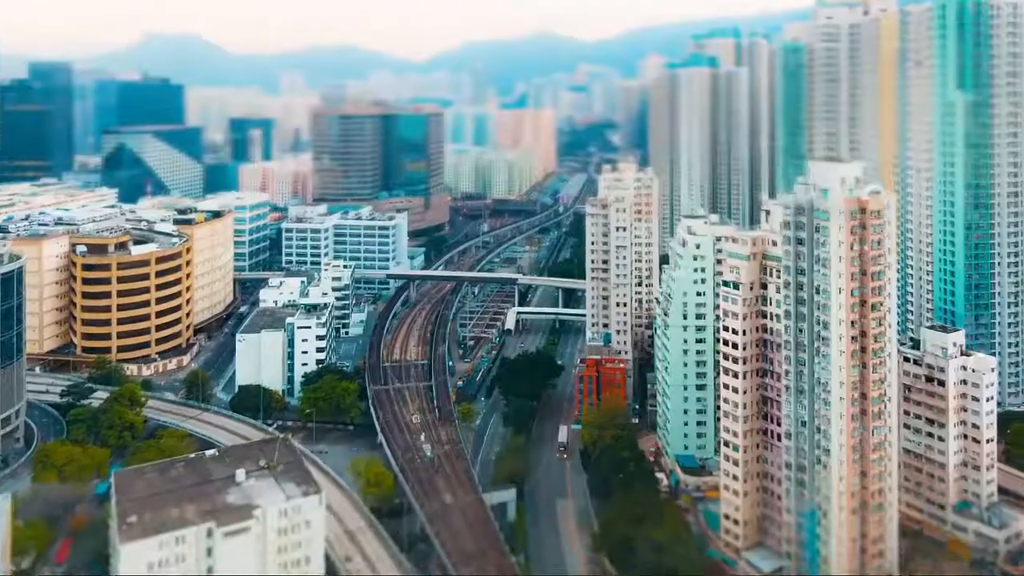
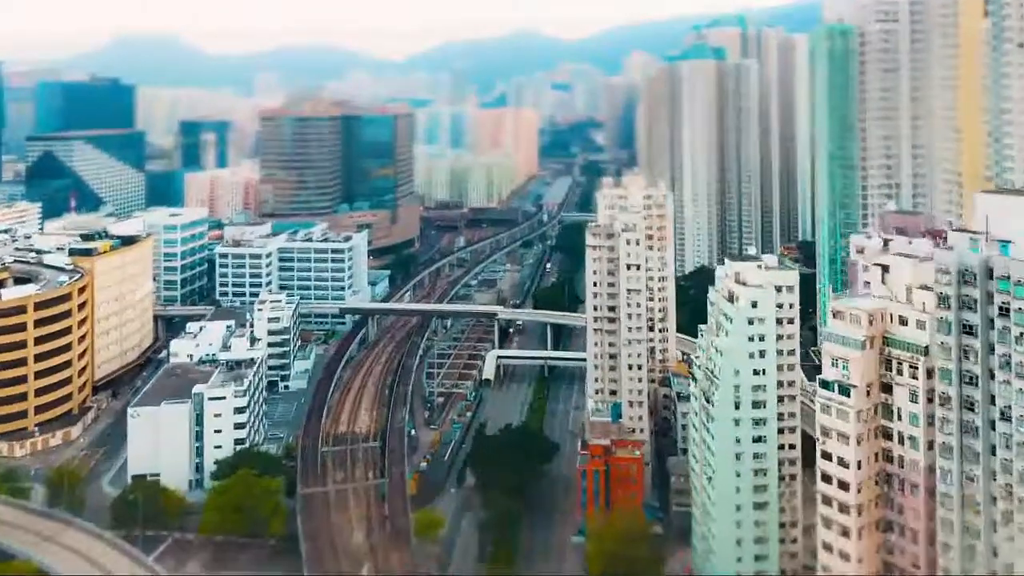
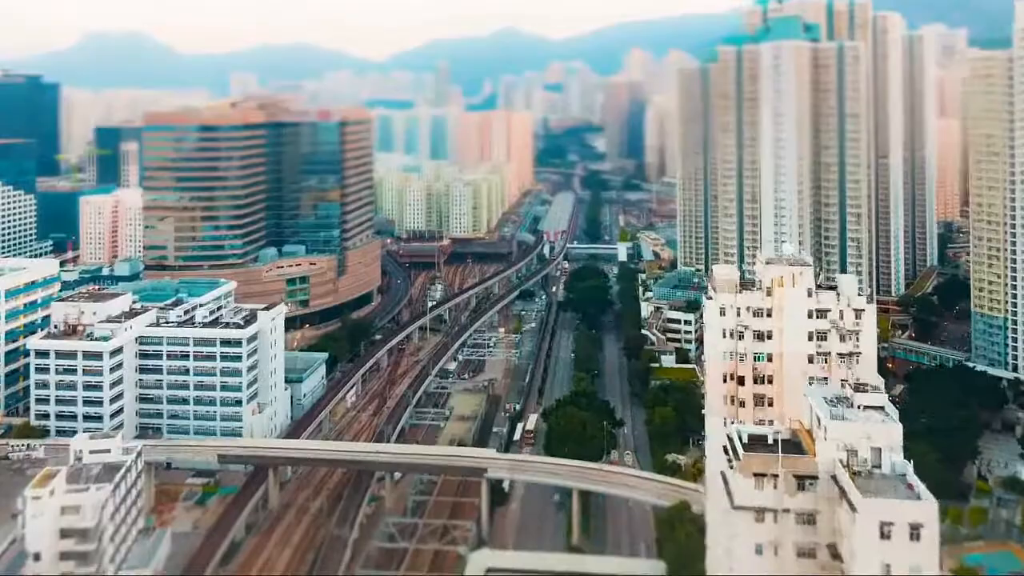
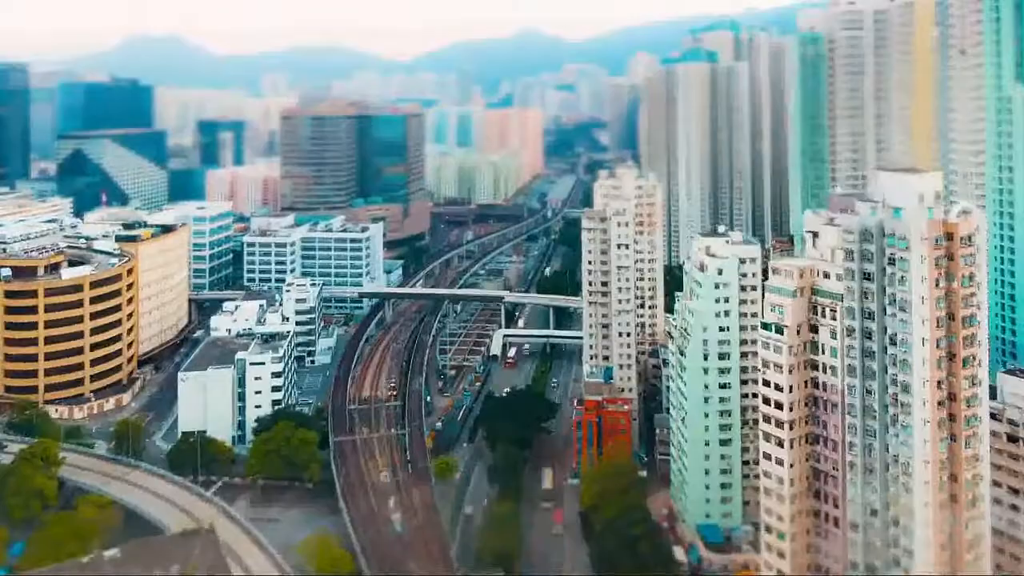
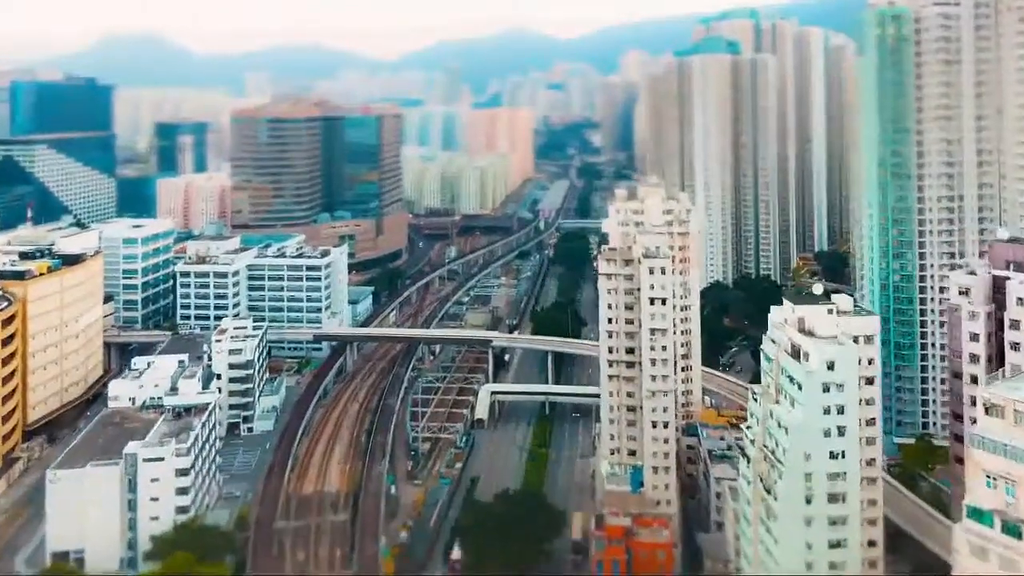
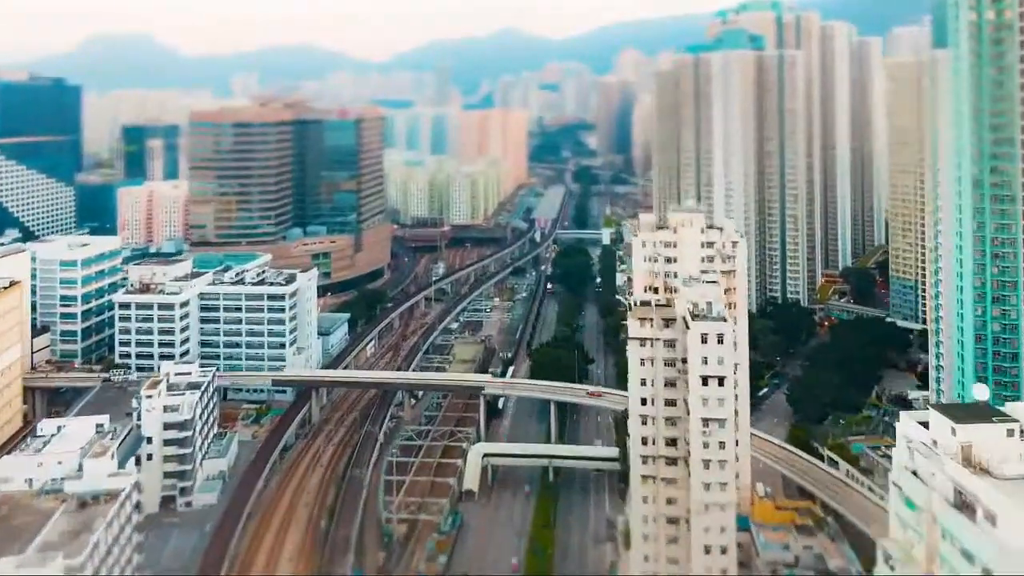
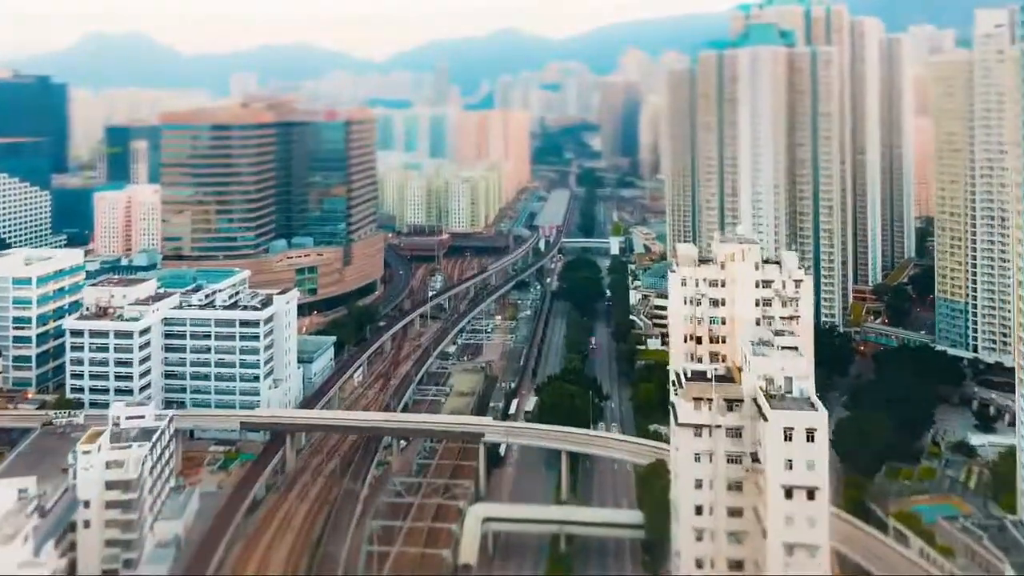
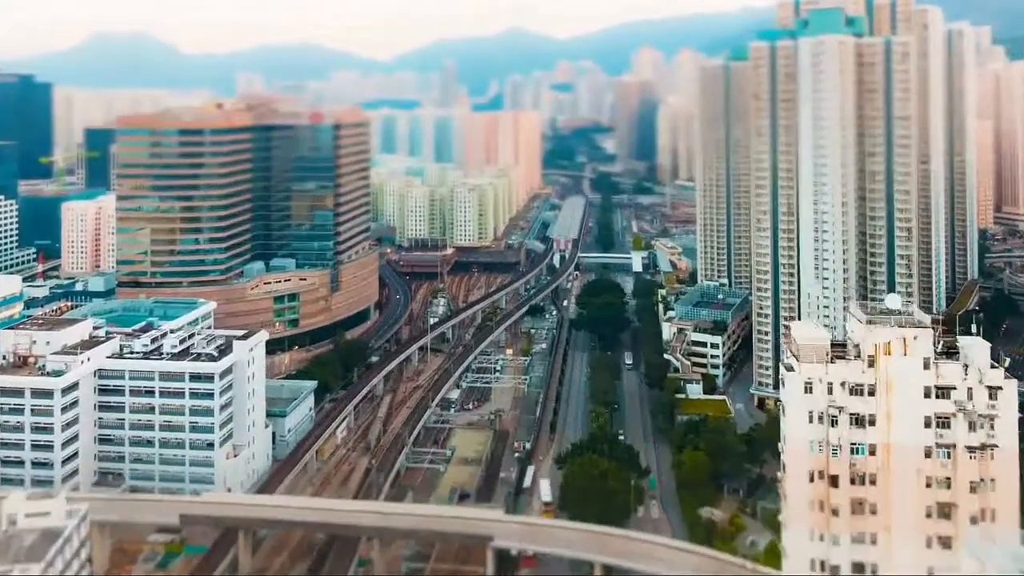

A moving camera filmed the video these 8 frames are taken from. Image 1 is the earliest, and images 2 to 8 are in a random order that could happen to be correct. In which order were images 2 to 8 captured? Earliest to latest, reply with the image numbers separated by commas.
4, 2, 5, 6, 7, 3, 8
